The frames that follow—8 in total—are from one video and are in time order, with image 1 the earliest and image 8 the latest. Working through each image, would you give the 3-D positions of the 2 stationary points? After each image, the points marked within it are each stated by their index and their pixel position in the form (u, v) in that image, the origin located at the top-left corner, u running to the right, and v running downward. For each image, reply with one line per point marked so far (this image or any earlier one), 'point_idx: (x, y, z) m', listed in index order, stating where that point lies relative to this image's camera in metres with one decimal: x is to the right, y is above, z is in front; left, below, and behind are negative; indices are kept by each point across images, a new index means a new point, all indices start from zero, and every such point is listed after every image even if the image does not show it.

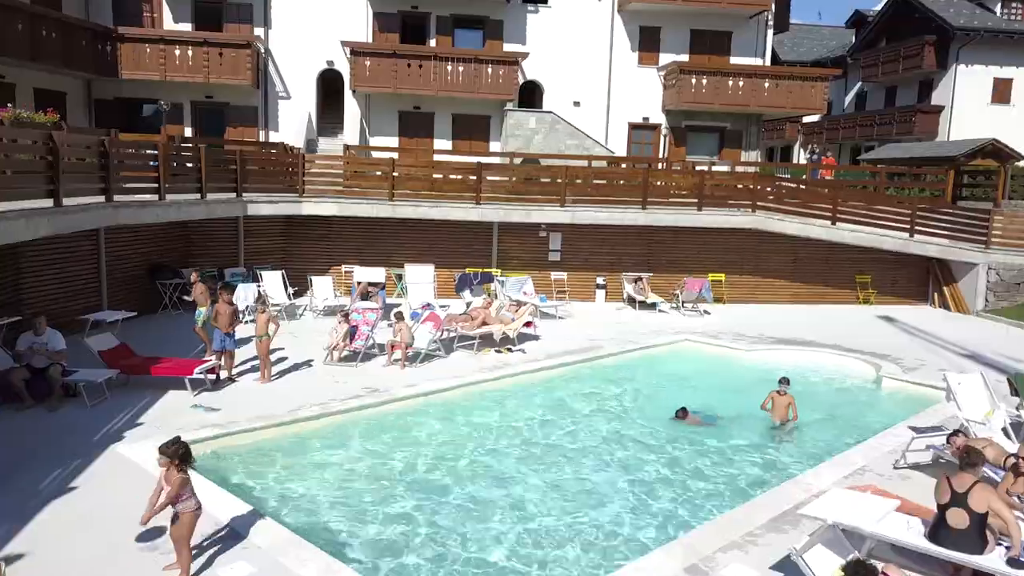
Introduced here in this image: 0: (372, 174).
0: (-3.4, +2.7, +19.7) m
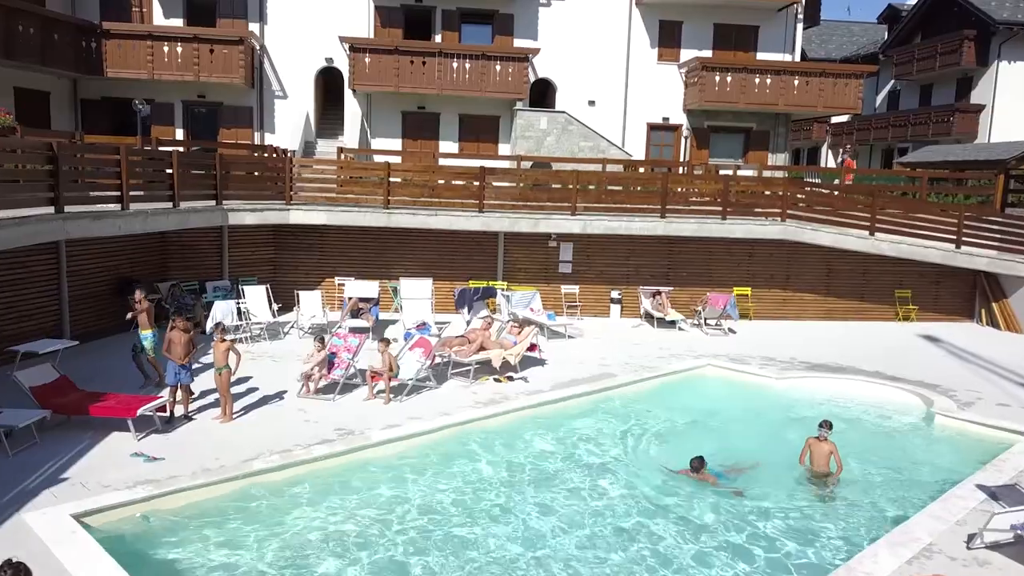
0: (-3.3, +2.4, +18.1) m
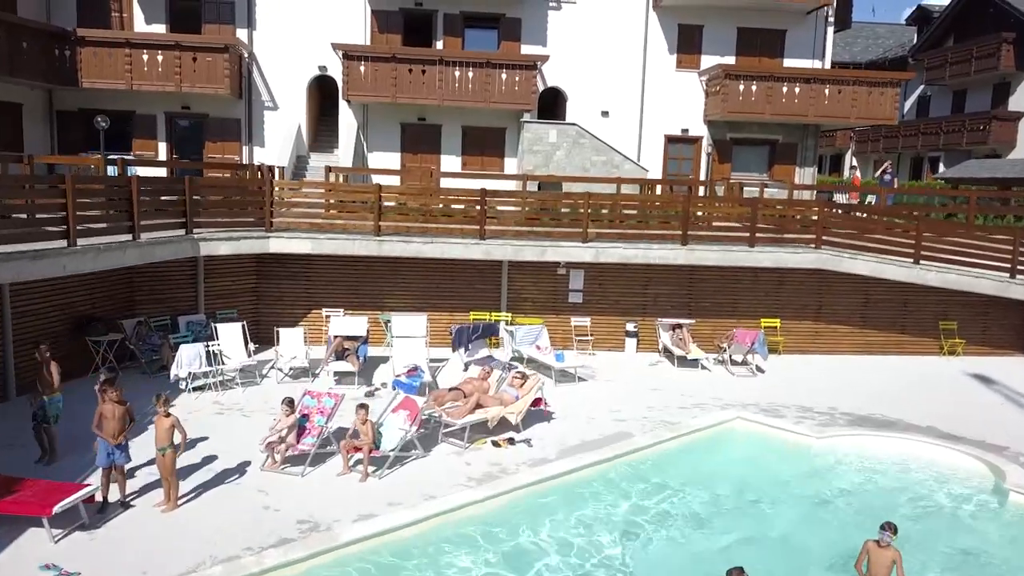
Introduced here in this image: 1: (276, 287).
0: (-3.2, +1.7, +16.4) m
1: (-5.1, +0.1, +17.5) m
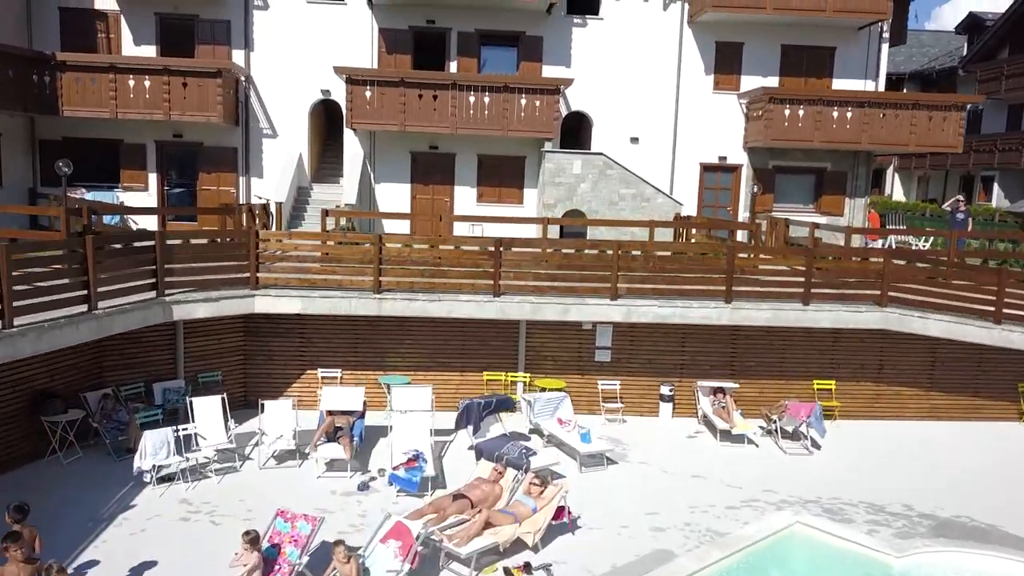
0: (-2.9, +0.6, +14.4) m
1: (-4.7, -1.1, +15.5) m
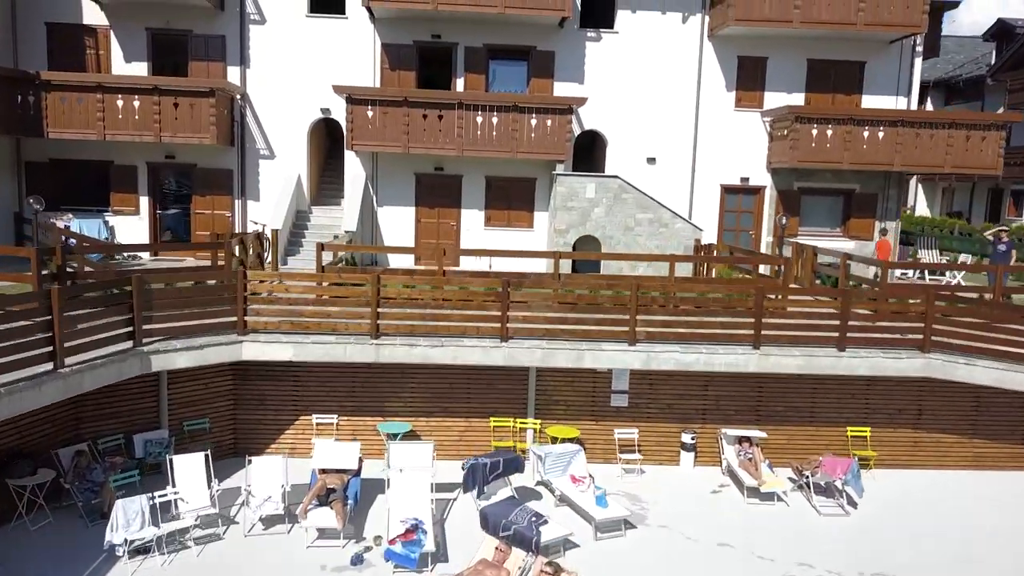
0: (-2.7, -0.2, +13.3) m
1: (-4.6, -1.8, +14.5) m
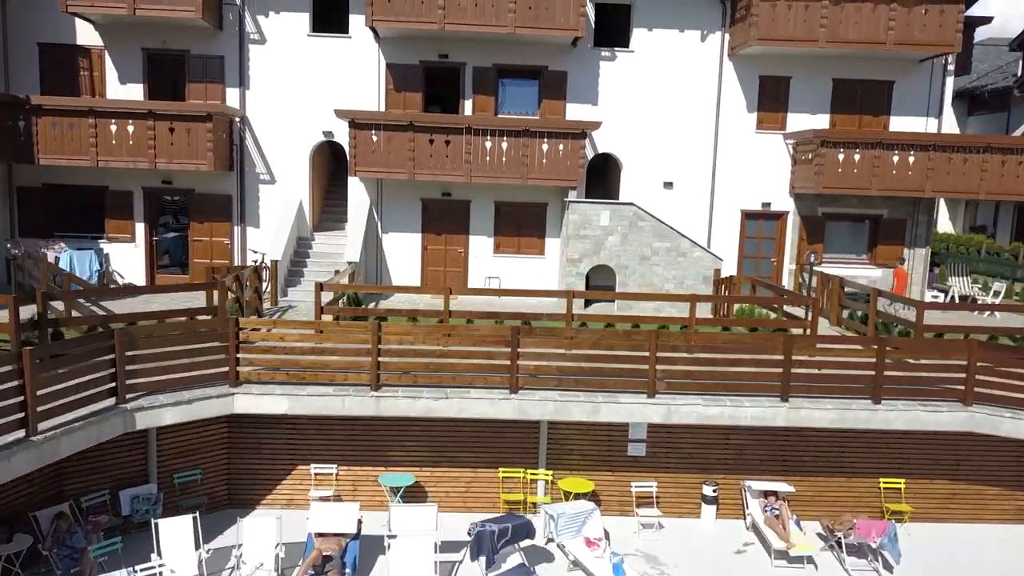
0: (-2.6, -0.9, +12.5) m
1: (-4.4, -2.5, +13.6) m
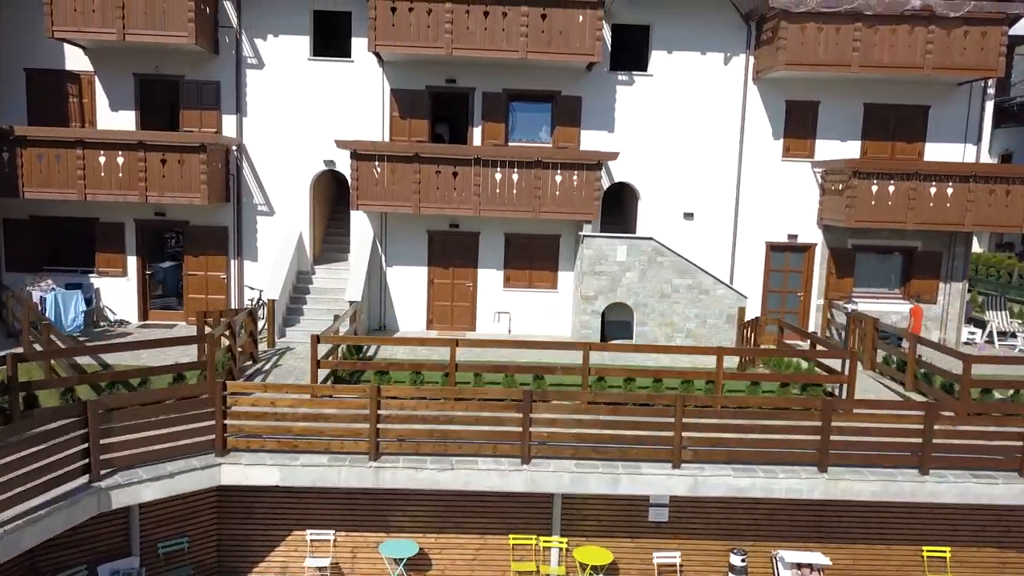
0: (-2.4, -1.7, +11.5) m
1: (-4.2, -3.4, +12.6) m
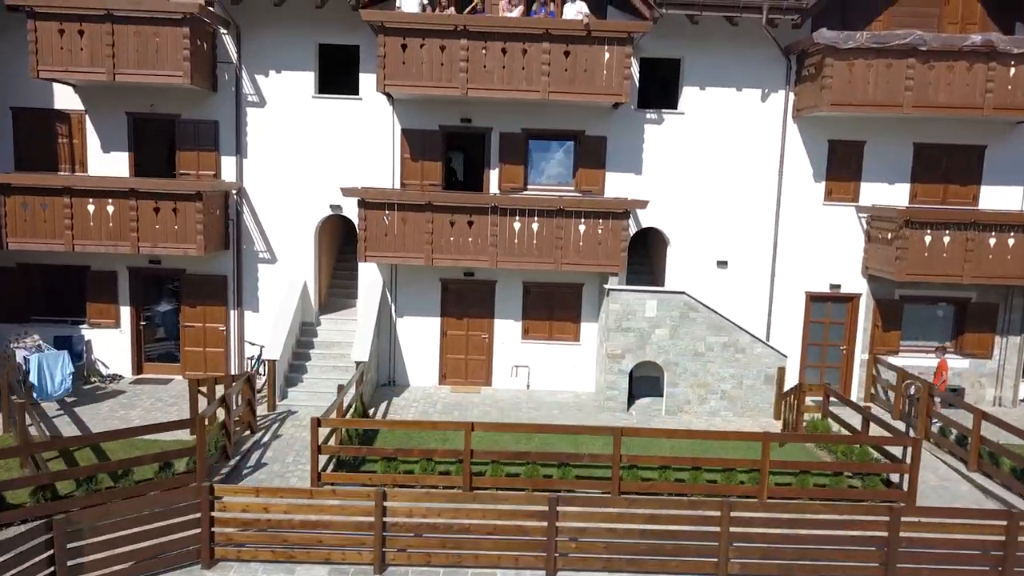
0: (-2.1, -2.9, +10.2) m
1: (-3.9, -4.5, +11.4) m
